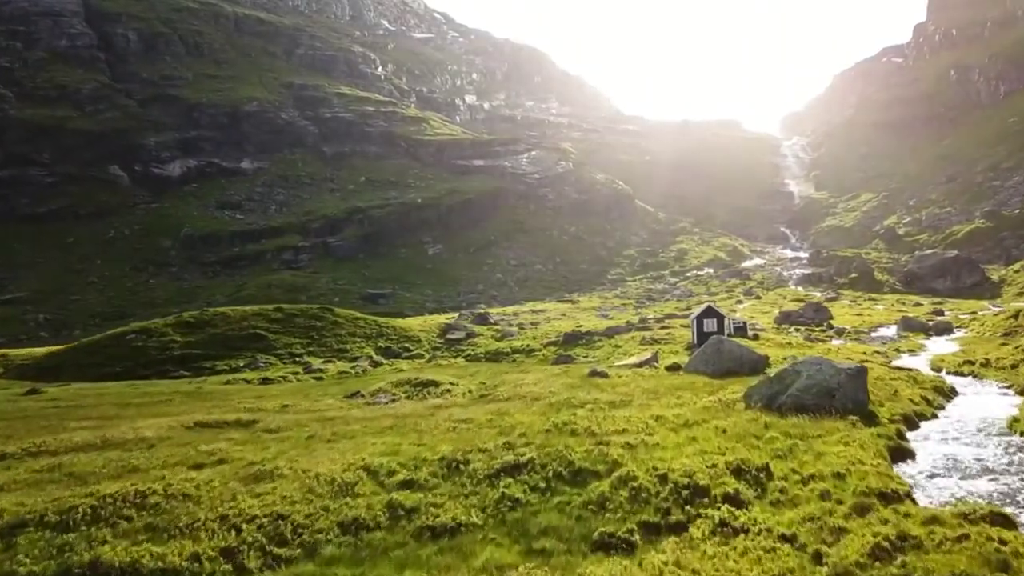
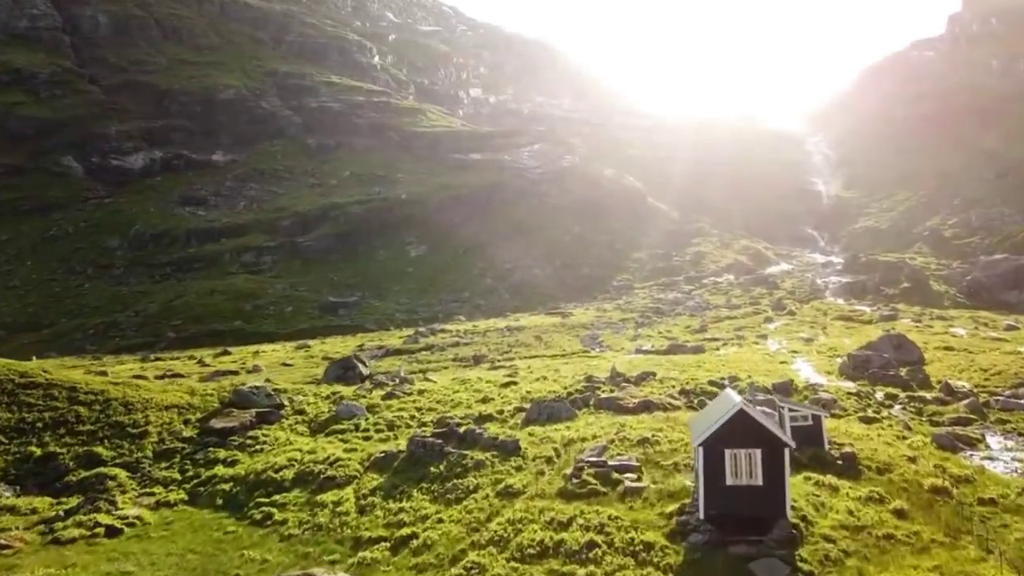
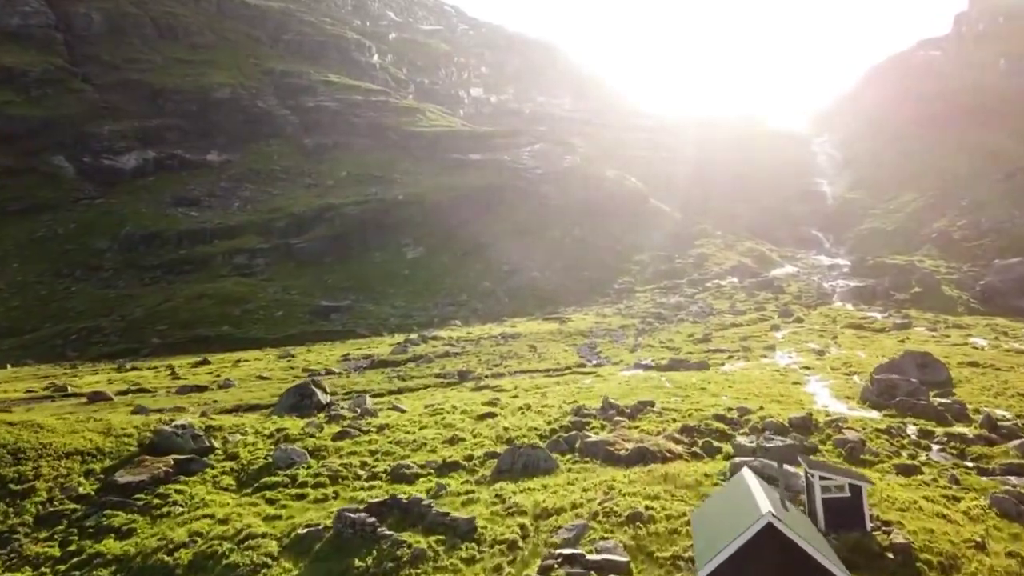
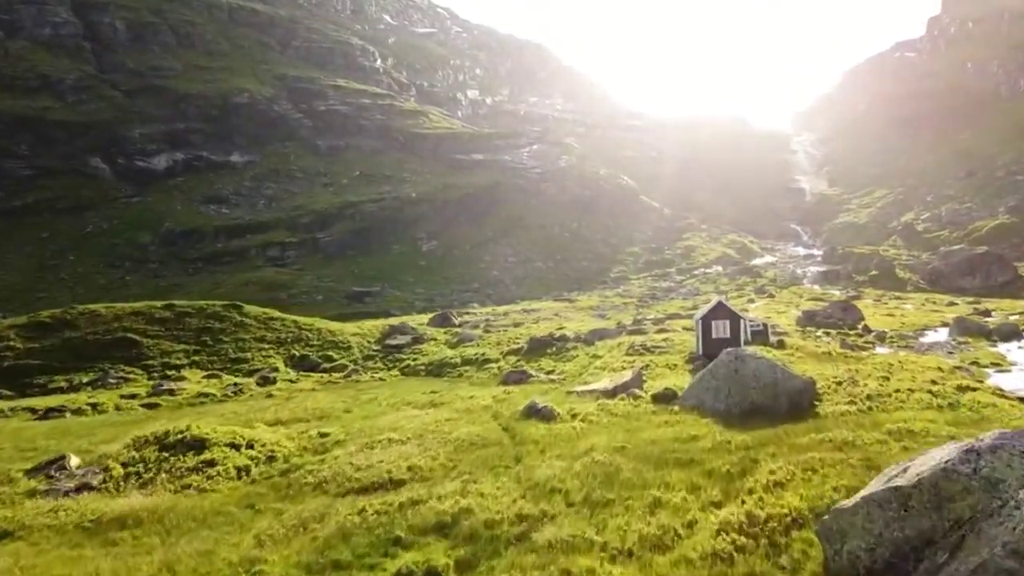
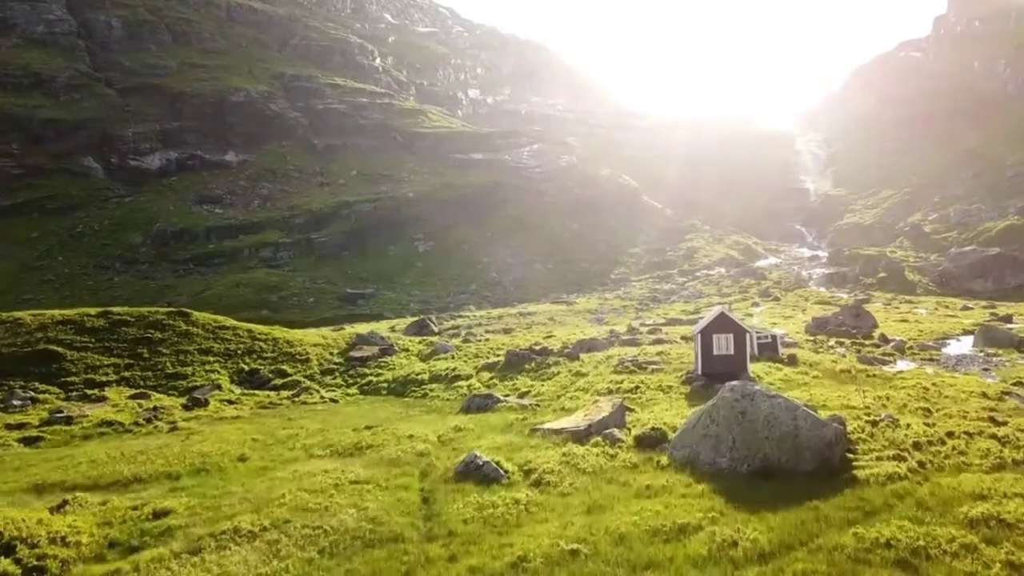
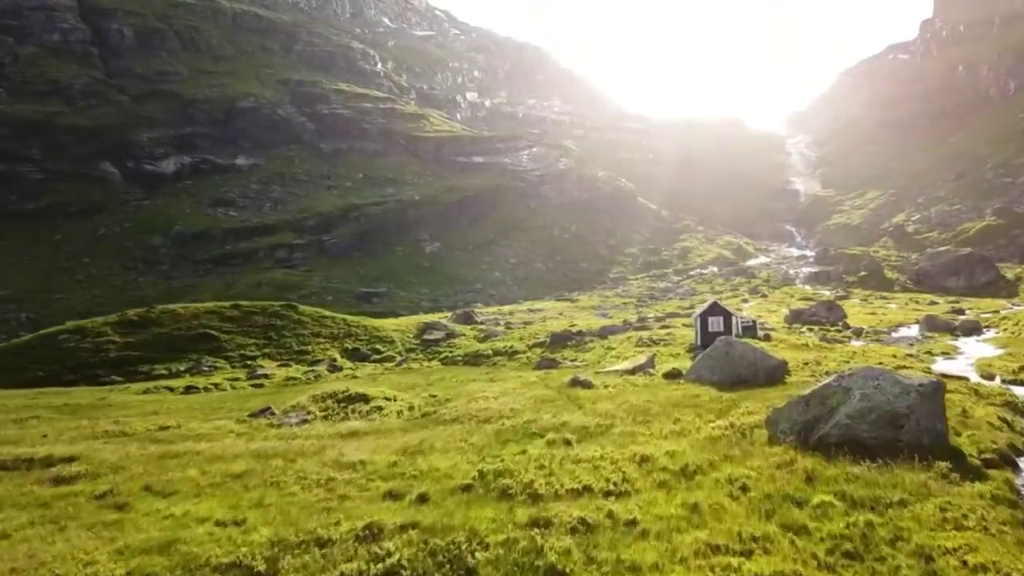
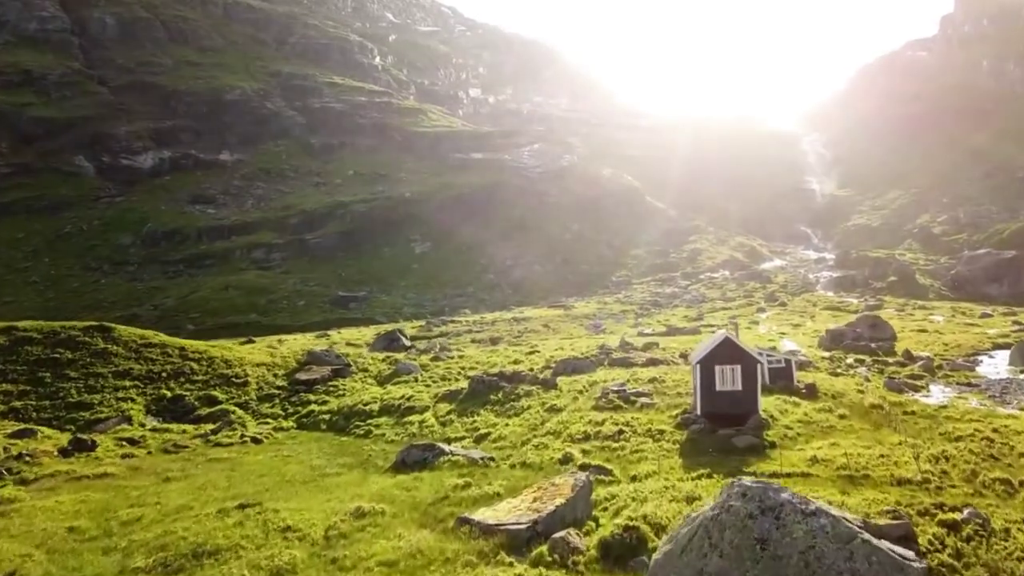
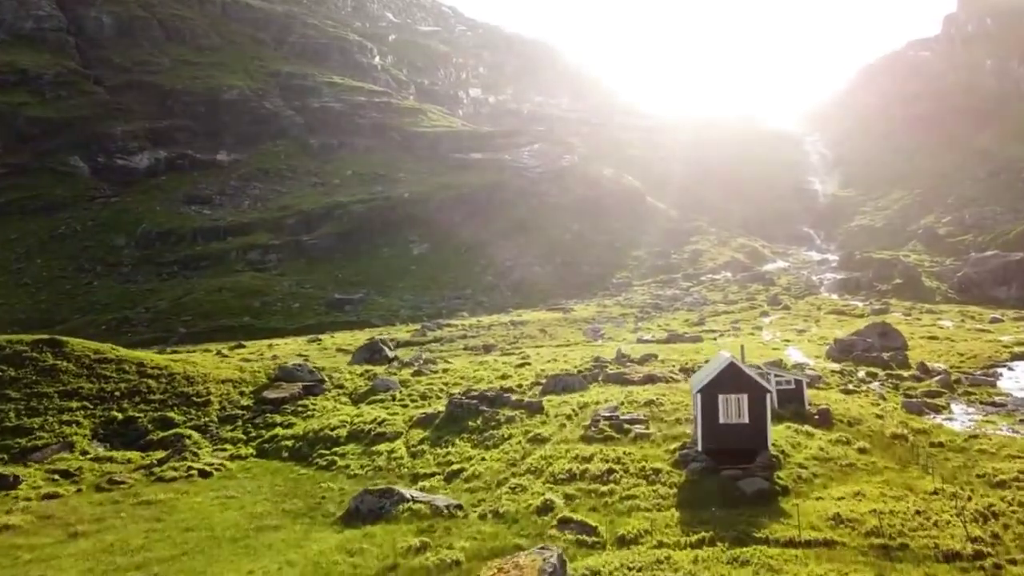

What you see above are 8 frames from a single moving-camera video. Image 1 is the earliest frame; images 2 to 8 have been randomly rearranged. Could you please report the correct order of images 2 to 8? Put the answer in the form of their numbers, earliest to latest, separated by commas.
6, 4, 5, 7, 8, 2, 3
